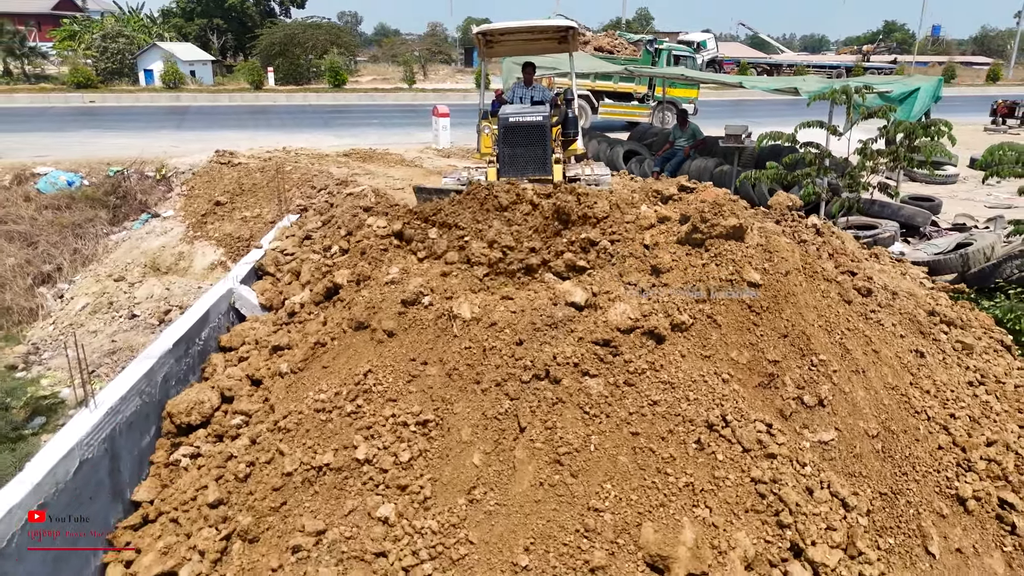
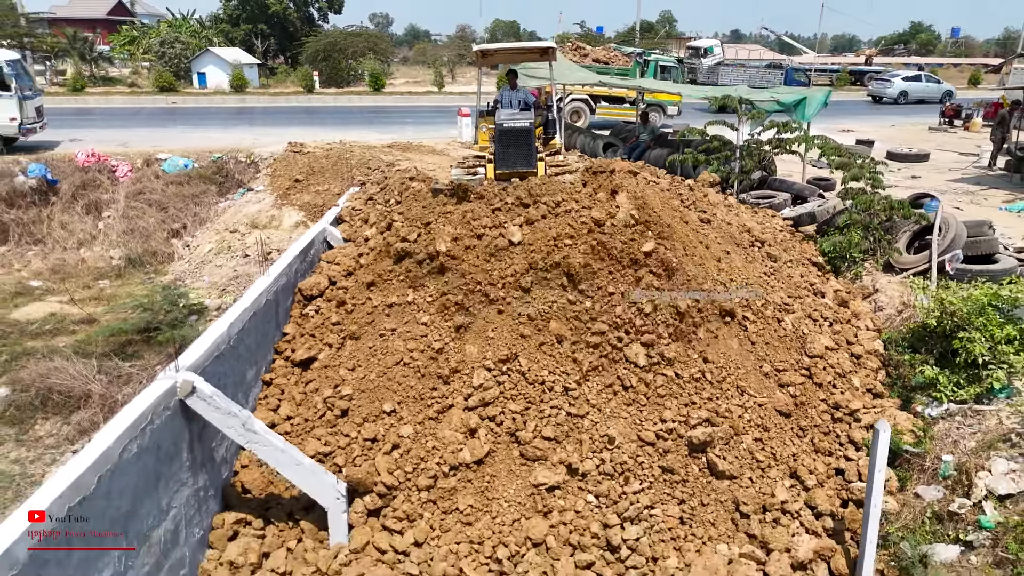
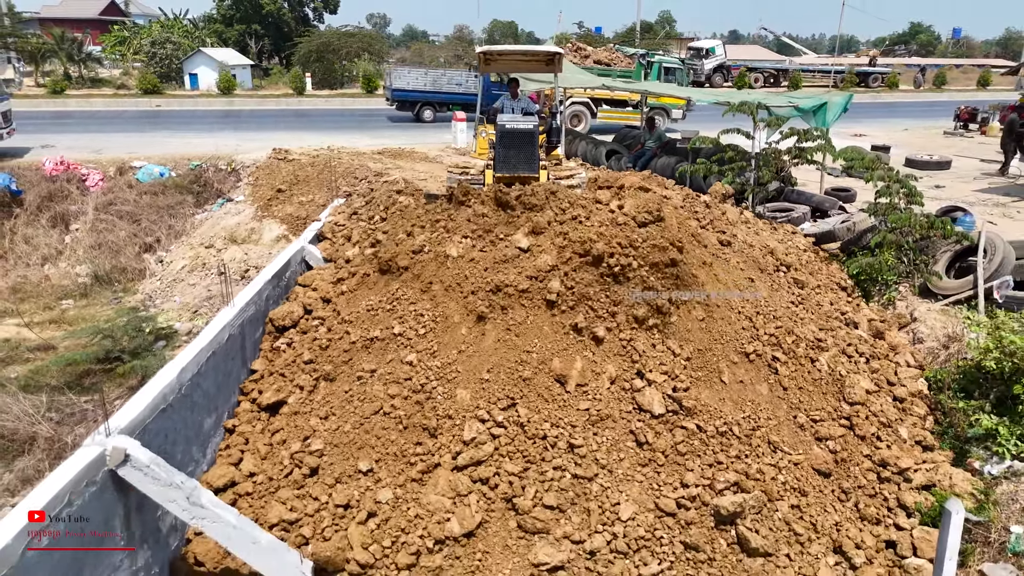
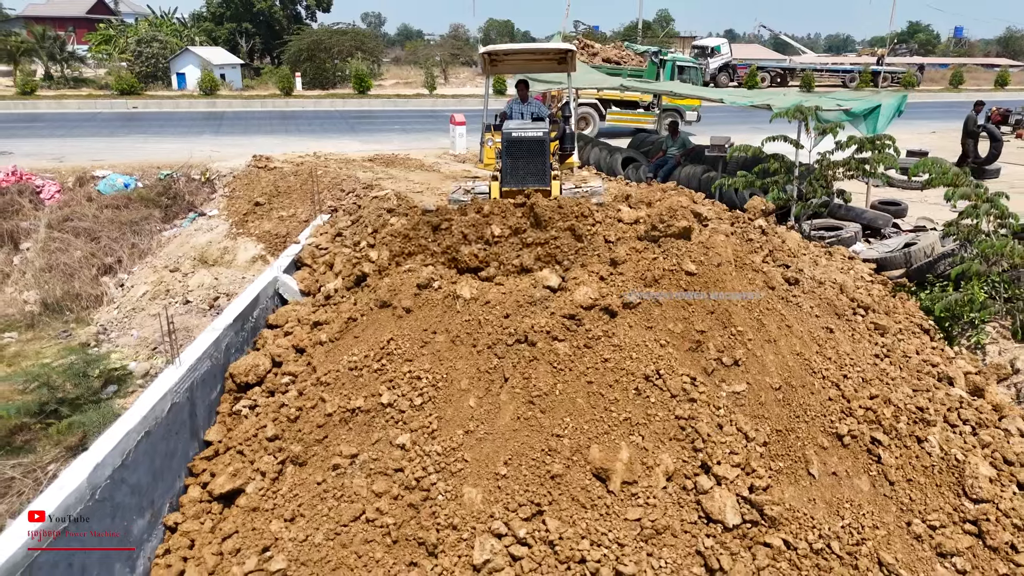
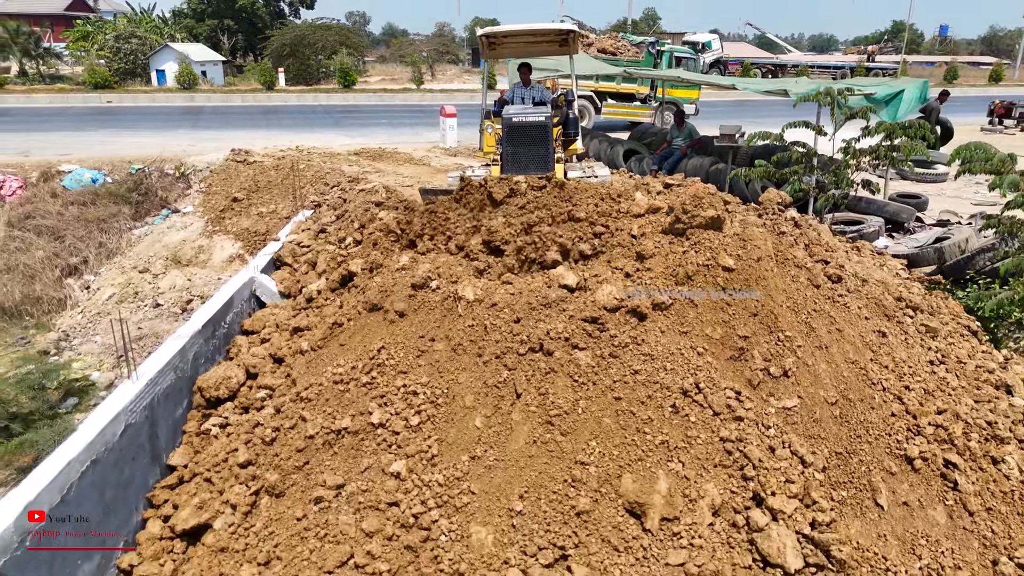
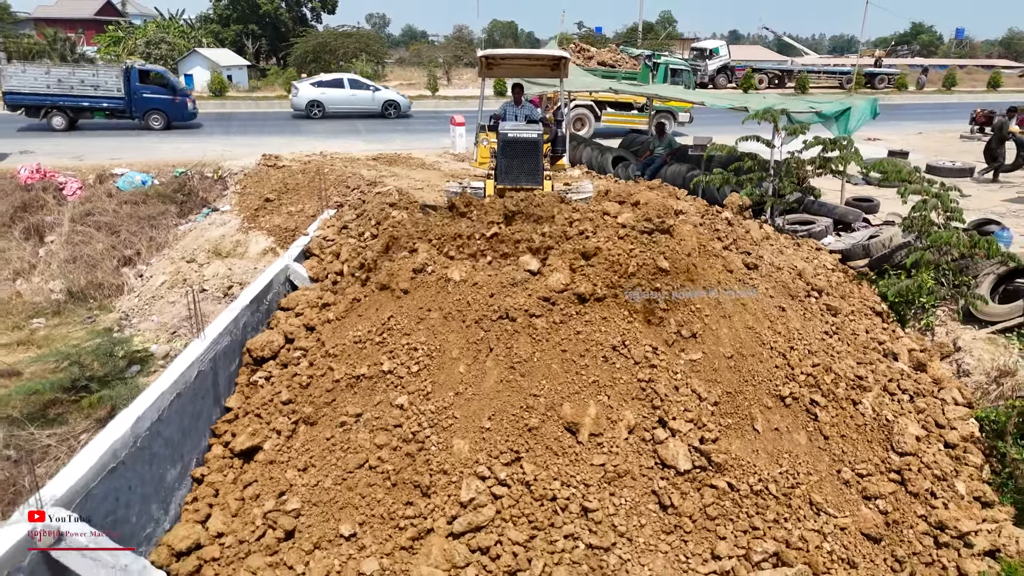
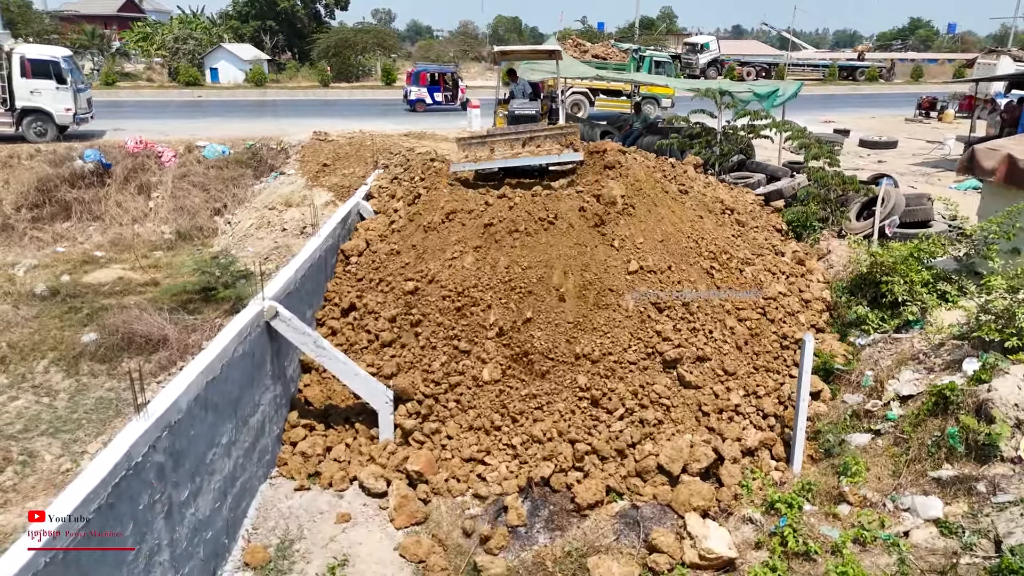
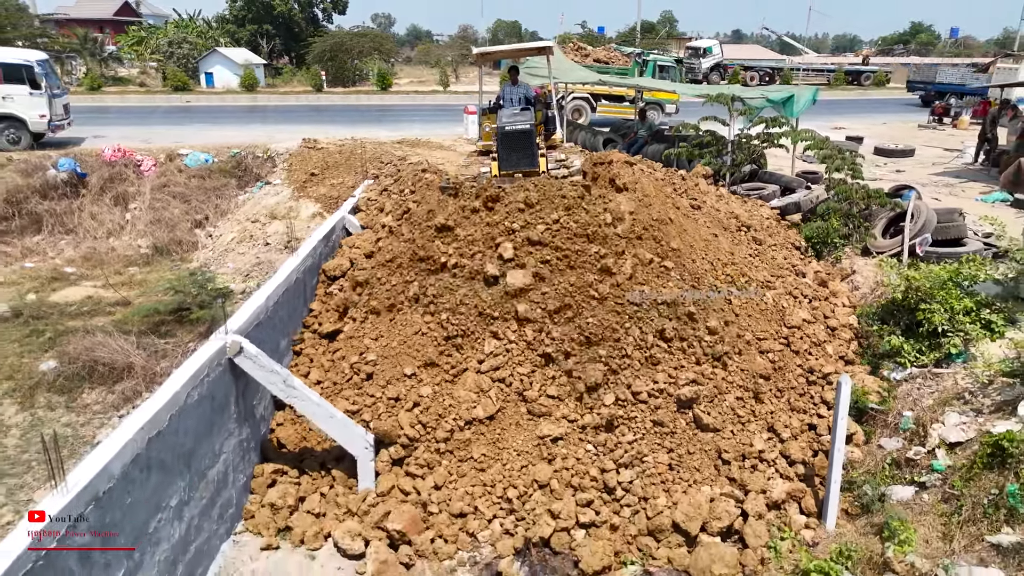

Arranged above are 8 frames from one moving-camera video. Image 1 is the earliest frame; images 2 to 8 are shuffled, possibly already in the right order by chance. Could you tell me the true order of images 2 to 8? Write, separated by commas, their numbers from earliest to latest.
5, 4, 6, 3, 2, 8, 7
